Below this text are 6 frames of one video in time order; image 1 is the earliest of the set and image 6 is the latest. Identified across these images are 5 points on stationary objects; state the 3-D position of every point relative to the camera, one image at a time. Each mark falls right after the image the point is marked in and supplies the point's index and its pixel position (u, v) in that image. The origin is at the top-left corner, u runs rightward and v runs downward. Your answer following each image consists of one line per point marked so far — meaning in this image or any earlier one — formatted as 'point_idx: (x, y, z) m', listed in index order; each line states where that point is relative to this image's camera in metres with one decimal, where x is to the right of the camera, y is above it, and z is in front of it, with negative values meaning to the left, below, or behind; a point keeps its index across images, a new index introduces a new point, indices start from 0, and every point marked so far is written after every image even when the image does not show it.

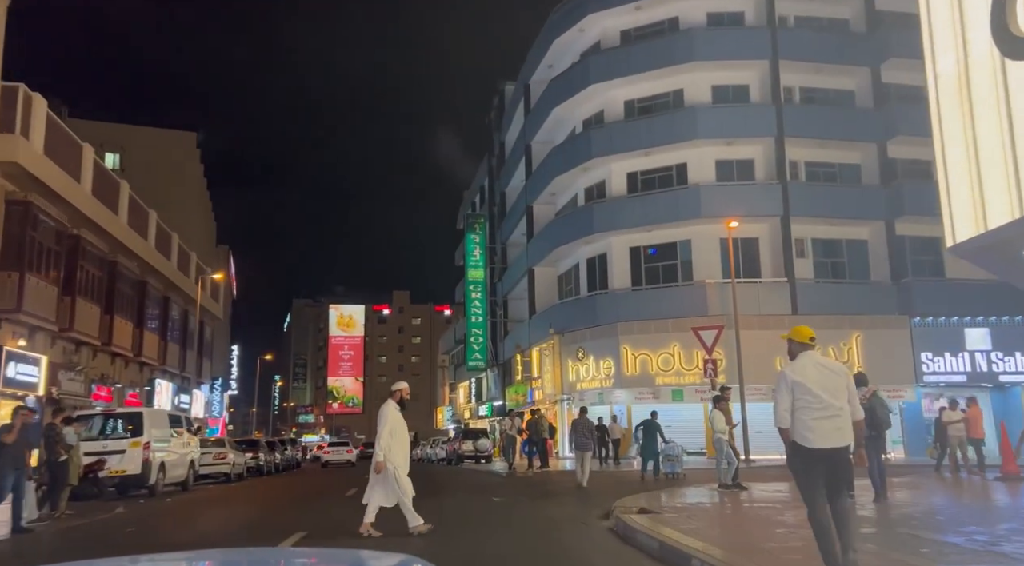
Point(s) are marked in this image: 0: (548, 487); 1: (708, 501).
0: (+0.9, -5.2, +19.0) m
1: (+3.3, -3.7, +12.8) m
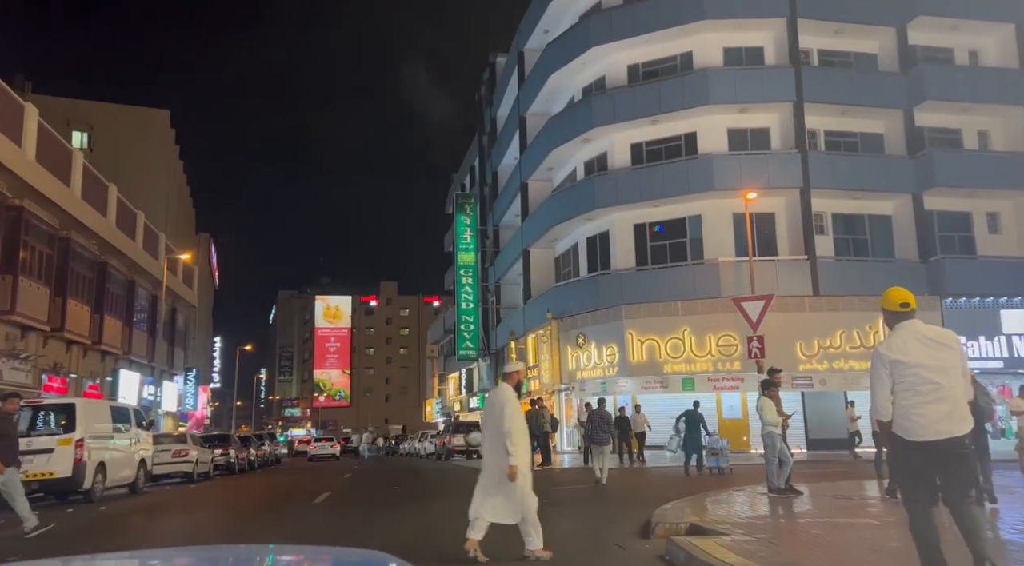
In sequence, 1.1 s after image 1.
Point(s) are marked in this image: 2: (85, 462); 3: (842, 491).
0: (+0.9, -4.5, +16.5) m
1: (+3.4, -3.1, +10.3) m
2: (-8.4, -3.5, +14.7) m
3: (+5.4, -3.4, +12.4) m
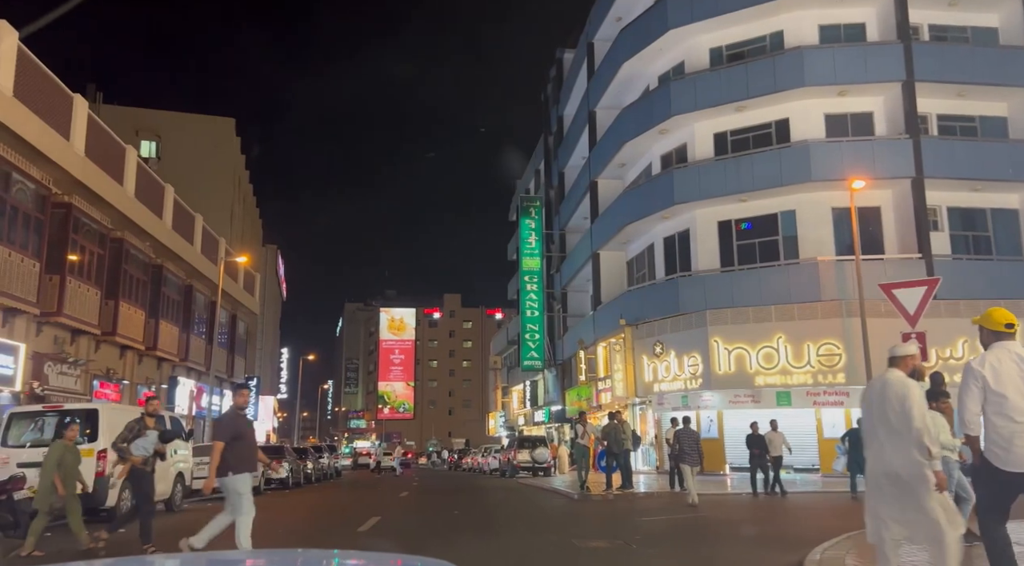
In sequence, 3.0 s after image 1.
0: (+2.4, -4.4, +14.0) m
1: (+4.3, -2.9, +7.6) m
2: (-7.0, -3.4, +13.0) m
3: (+6.6, -3.2, +9.6) m
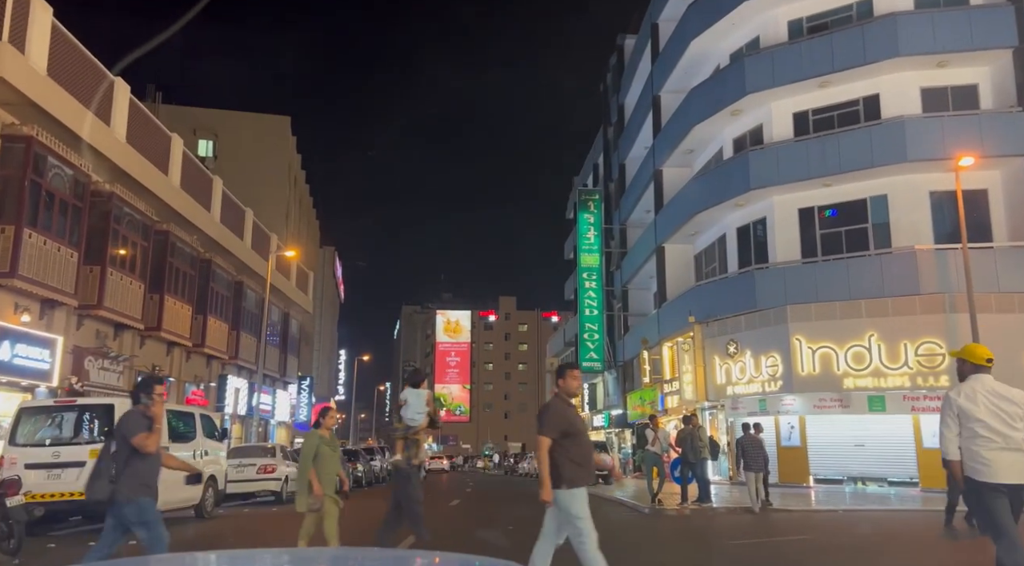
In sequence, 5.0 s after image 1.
0: (+3.4, -4.1, +12.0) m
1: (+4.9, -2.5, +5.5) m
2: (-6.0, -3.1, +11.7) m
3: (+7.2, -2.9, +7.3) m
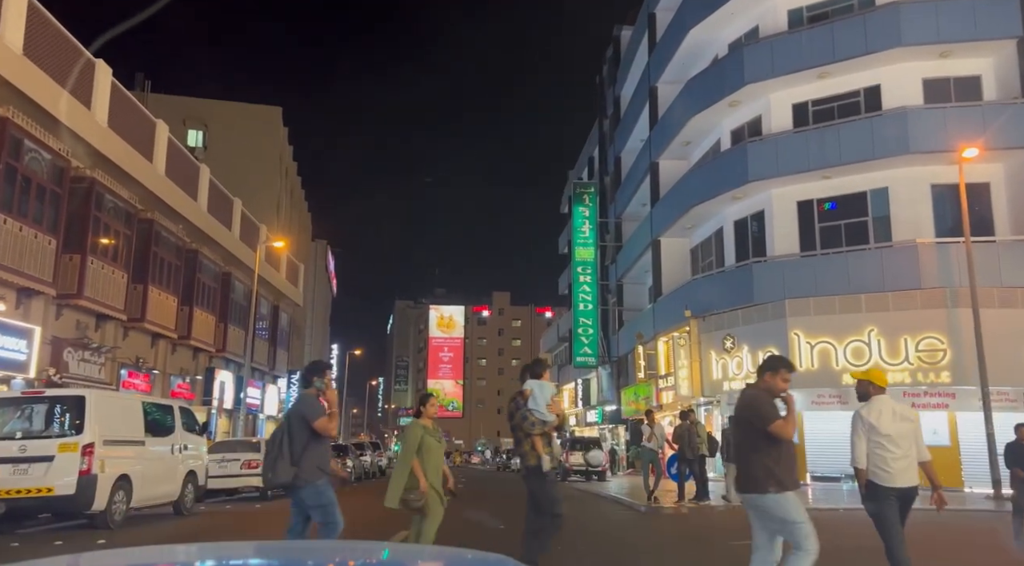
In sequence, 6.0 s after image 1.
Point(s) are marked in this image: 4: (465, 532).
0: (+3.3, -4.0, +11.5) m
1: (+4.8, -2.4, +5.0) m
2: (-6.2, -2.9, +11.1) m
3: (+7.1, -2.8, +6.9) m
4: (-0.8, -4.1, +12.0) m
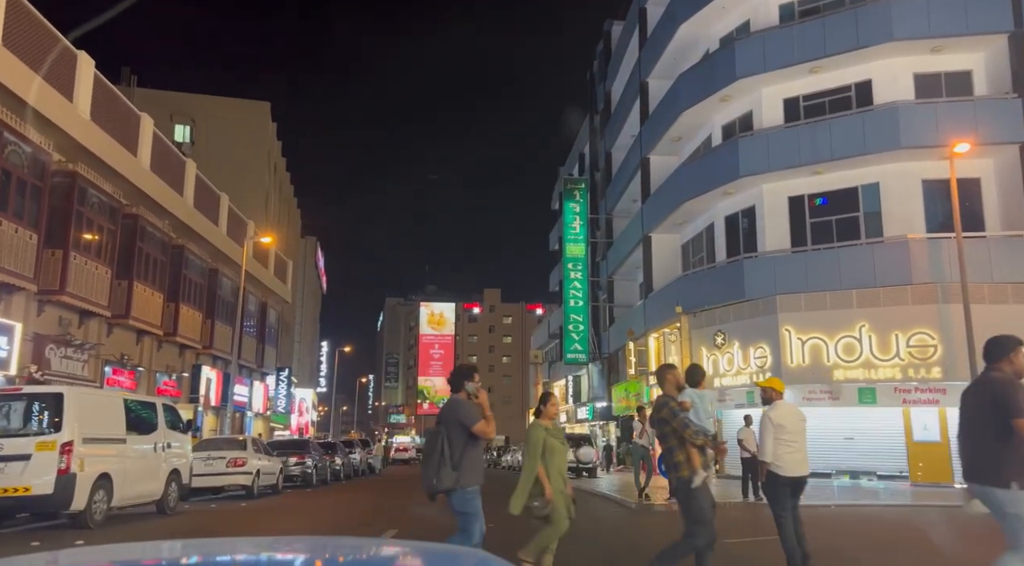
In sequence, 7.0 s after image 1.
0: (+3.1, -3.9, +11.4) m
1: (+4.7, -2.4, +4.9) m
2: (-6.3, -2.8, +10.9) m
3: (+7.0, -2.7, +6.8) m
4: (-1.0, -4.0, +11.8) m
